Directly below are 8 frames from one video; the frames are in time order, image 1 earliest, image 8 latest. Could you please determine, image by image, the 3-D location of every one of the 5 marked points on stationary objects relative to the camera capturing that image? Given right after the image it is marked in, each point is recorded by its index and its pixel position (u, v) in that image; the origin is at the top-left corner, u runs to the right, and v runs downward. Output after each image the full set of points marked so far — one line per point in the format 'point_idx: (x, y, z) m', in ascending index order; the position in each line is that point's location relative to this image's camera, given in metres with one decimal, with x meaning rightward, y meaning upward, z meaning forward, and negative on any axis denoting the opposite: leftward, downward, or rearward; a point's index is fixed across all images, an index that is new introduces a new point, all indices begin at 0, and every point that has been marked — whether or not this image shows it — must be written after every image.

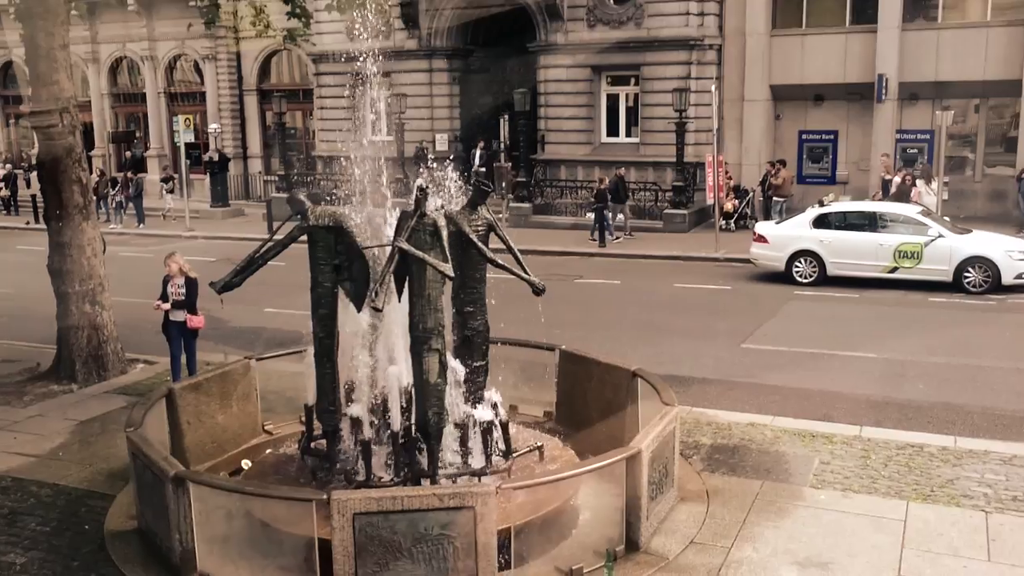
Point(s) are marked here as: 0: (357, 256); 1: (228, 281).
0: (-1.0, +0.2, +6.7) m
1: (-1.8, 0.0, +6.6) m
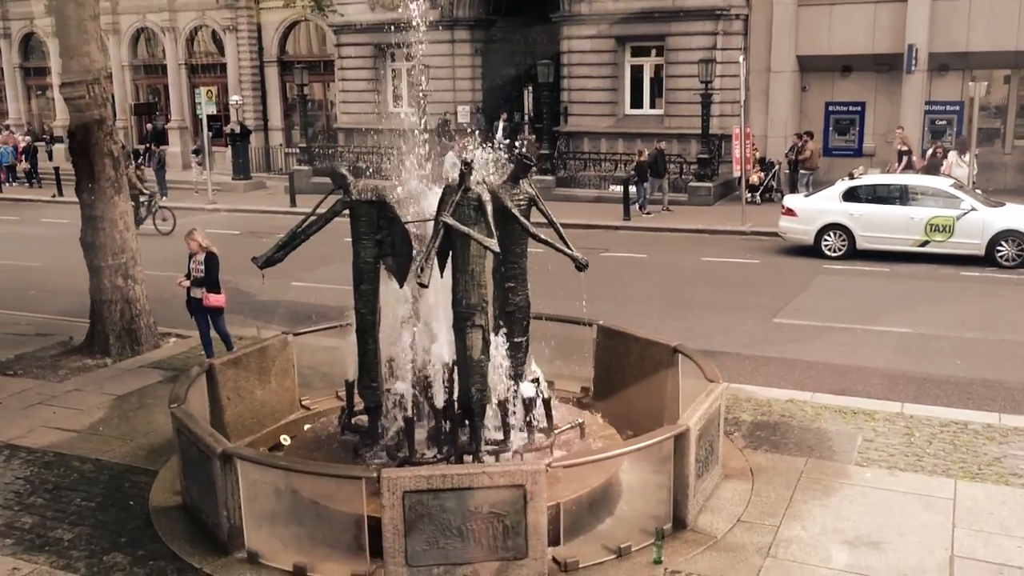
0: (-0.7, +0.4, +6.6) m
1: (-1.5, +0.2, +6.5) m
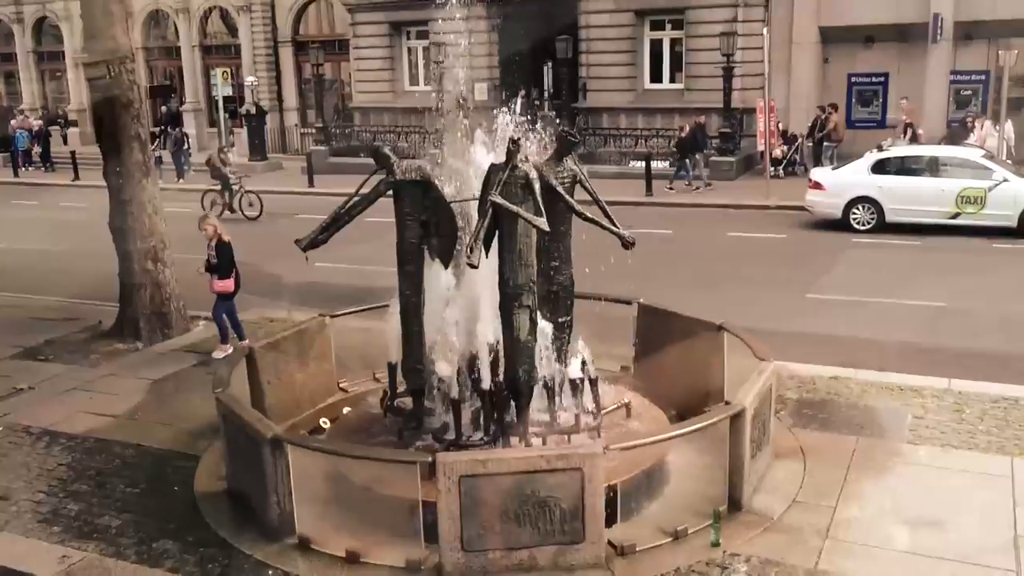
0: (-0.4, +0.5, +6.5) m
1: (-1.2, +0.3, +6.4) m
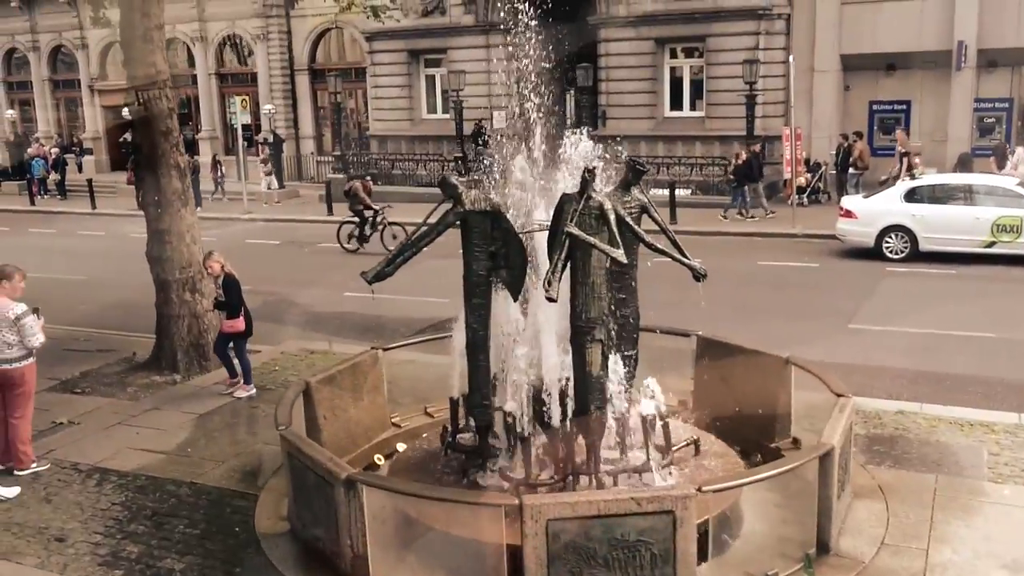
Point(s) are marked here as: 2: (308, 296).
0: (0.0, +0.3, +6.3) m
1: (-0.8, +0.1, +6.2) m
2: (-3.2, -0.1, +16.1) m
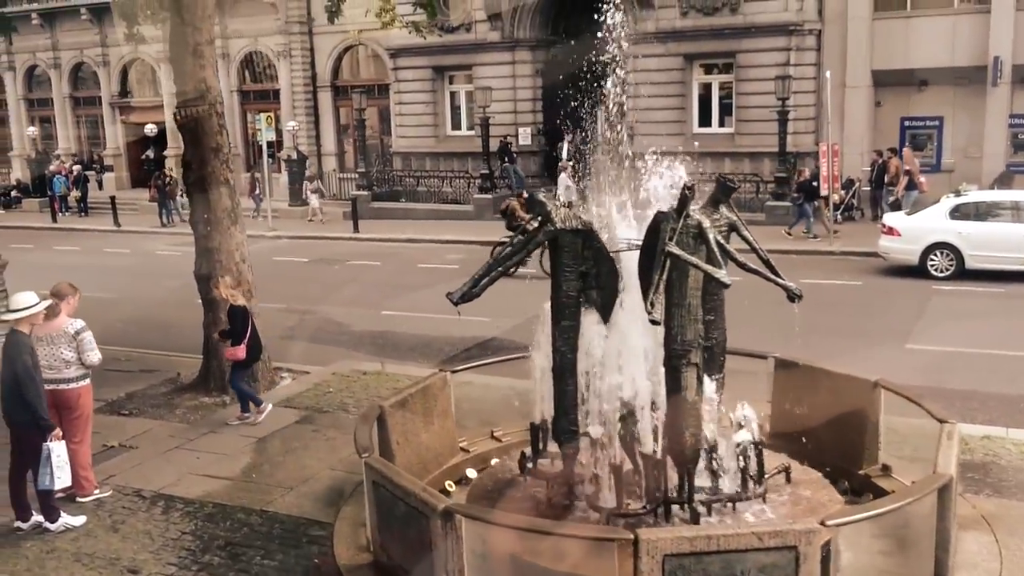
0: (+0.6, +0.2, +6.1) m
1: (-0.3, 0.0, +6.0) m
2: (-2.6, -0.4, +15.9) m
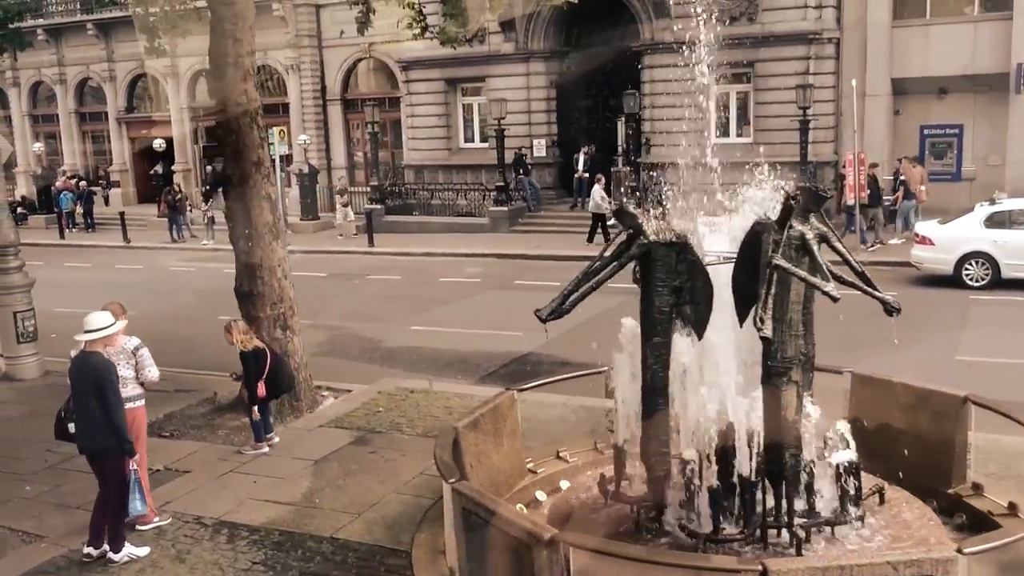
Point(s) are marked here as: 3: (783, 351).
0: (+1.1, +0.1, +5.8) m
1: (+0.2, -0.1, +5.7) m
2: (-2.1, -0.6, +15.6) m
3: (+1.5, -0.3, +5.6) m
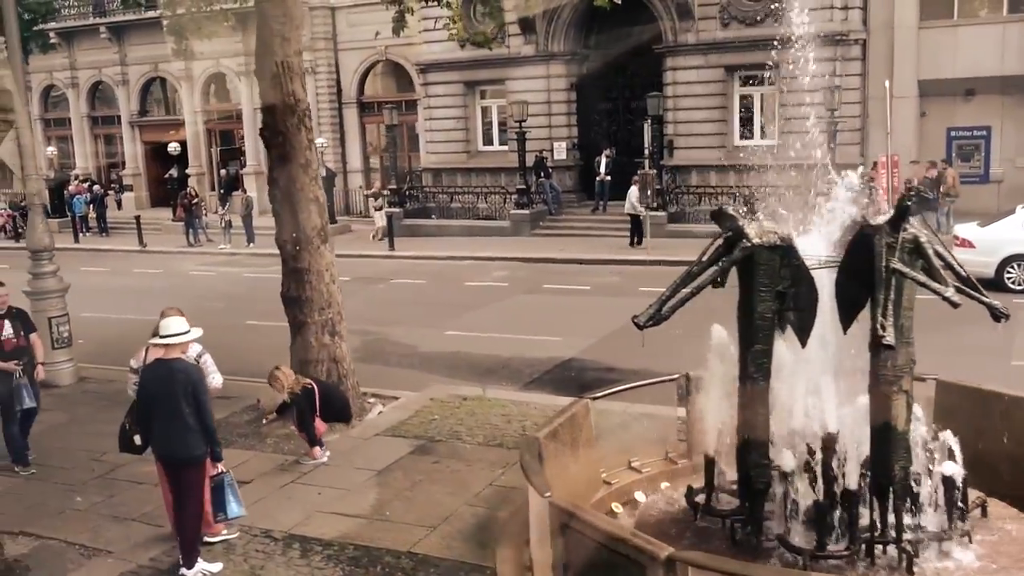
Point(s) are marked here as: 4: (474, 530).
0: (+1.6, +0.1, +5.6) m
1: (+0.8, -0.1, +5.5) m
2: (-1.6, -0.7, +15.4) m
3: (+2.0, -0.4, +5.4) m
4: (-0.2, -1.6, +6.6) m
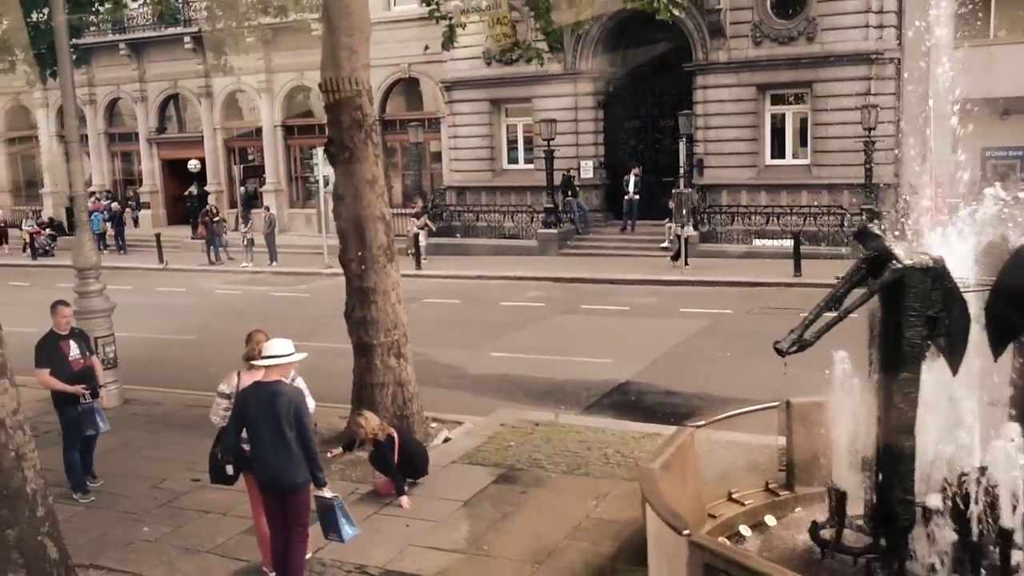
0: (+2.3, -0.1, +5.3) m
1: (+1.4, -0.3, +5.2) m
2: (-0.9, -1.0, +15.0) m
3: (+2.7, -0.5, +5.1) m
4: (+0.4, -1.7, +6.3) m
